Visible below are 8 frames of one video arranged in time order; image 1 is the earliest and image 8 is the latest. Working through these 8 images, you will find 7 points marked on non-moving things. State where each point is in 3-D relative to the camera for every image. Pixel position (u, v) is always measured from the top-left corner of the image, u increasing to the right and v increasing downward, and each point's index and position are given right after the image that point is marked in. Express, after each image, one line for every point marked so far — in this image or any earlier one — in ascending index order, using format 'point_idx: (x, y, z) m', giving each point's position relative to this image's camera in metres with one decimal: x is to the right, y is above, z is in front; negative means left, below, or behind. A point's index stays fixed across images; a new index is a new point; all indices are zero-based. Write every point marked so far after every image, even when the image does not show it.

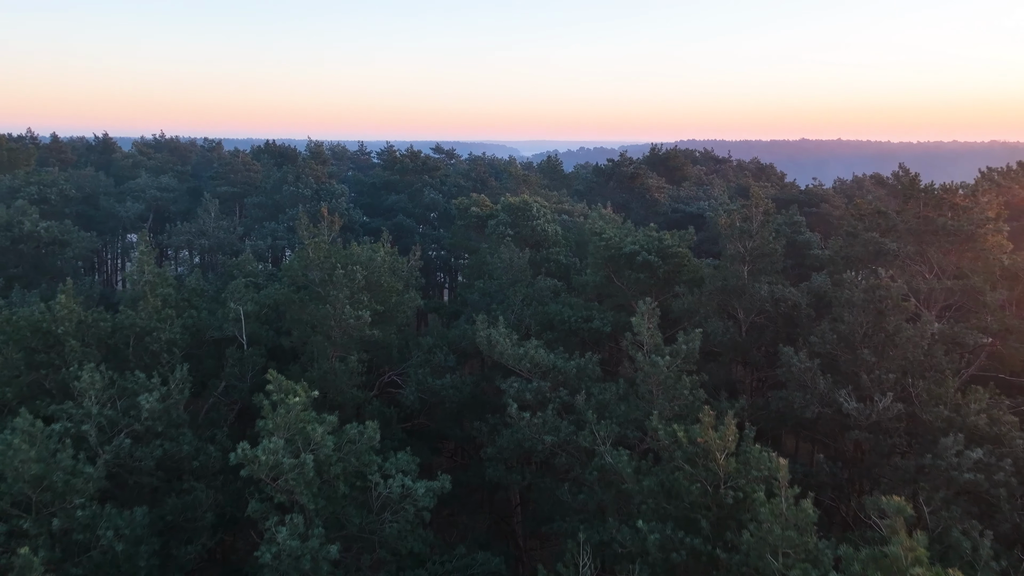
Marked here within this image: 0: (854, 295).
0: (+4.5, -0.1, +9.2) m
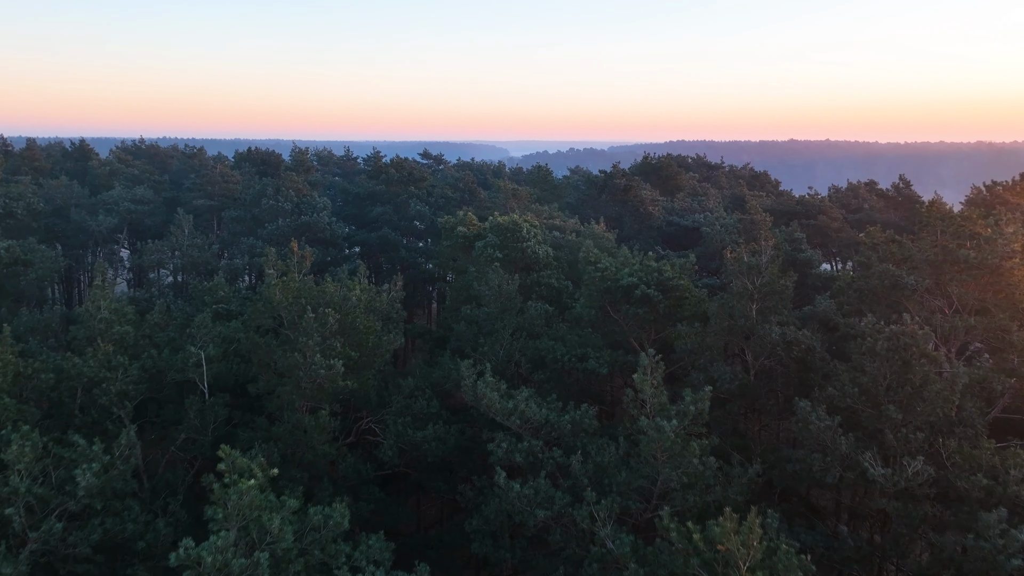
0: (+4.3, -0.7, +8.3) m
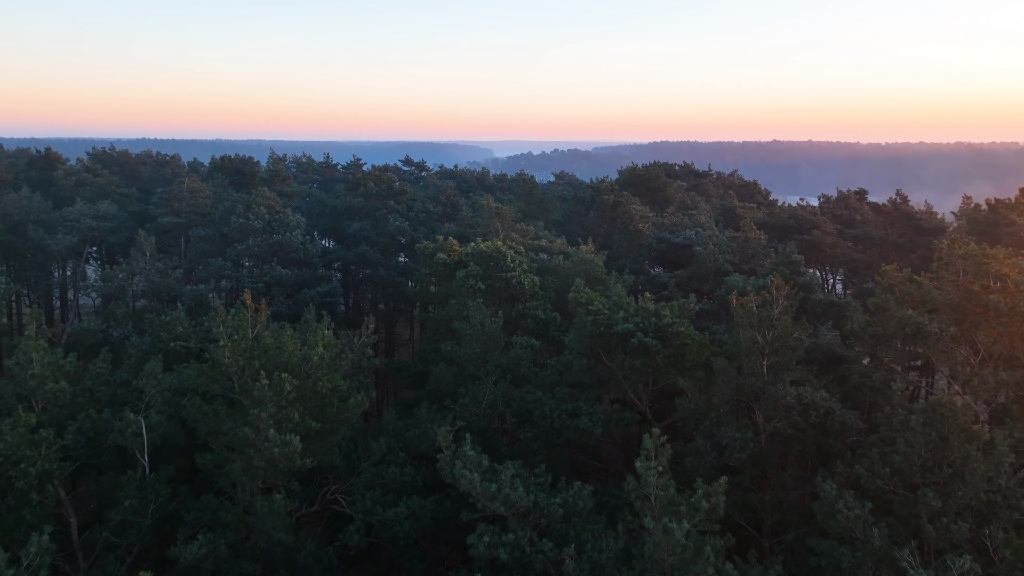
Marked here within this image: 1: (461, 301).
0: (+4.2, -1.3, +7.3) m
1: (-1.1, -0.3, +14.6) m
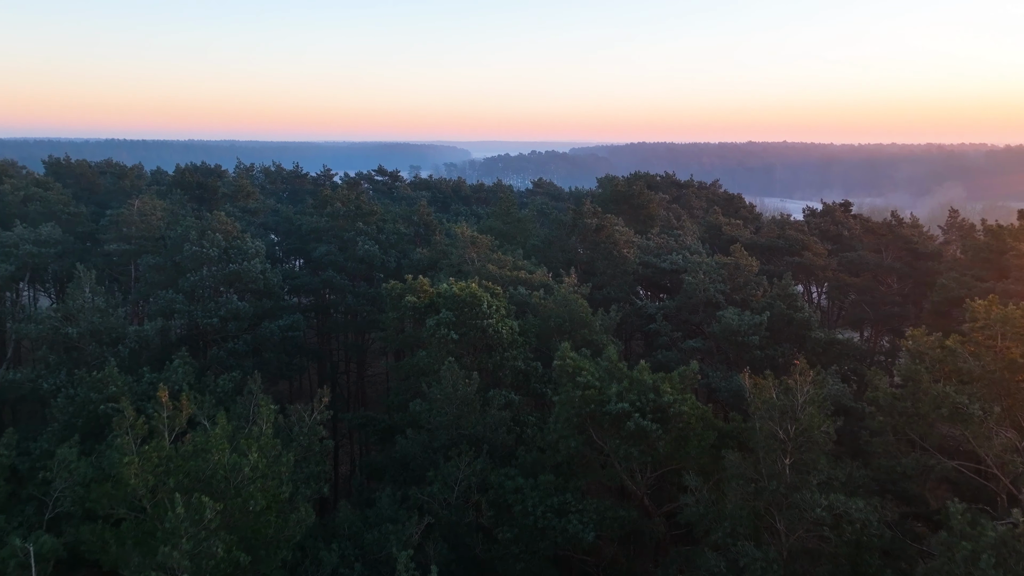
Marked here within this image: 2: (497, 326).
0: (+4.0, -2.2, +6.0) m
1: (-1.5, -1.2, +13.1) m
2: (-0.3, -0.7, +13.1) m
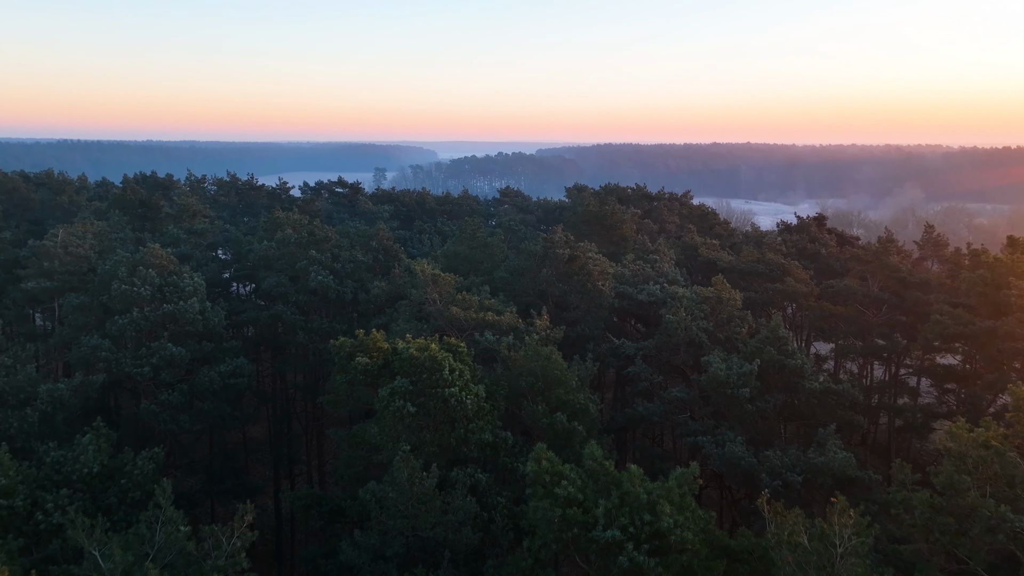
0: (+3.7, -3.2, +4.5) m
1: (-2.1, -2.3, +11.4) m
2: (-0.8, -1.8, +11.4) m
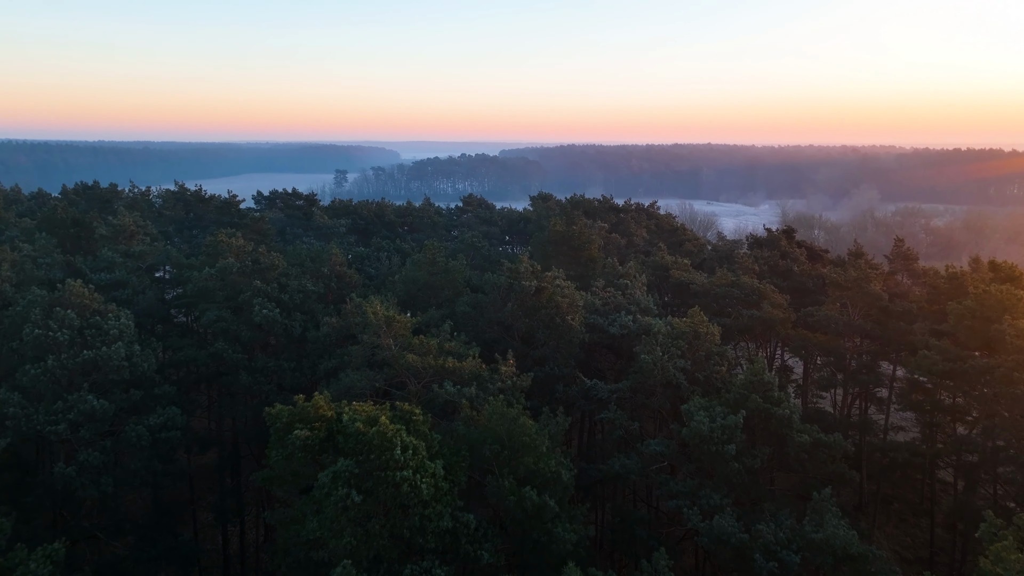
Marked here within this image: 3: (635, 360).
0: (+3.5, -4.1, +3.2) m
1: (-2.6, -3.2, +9.7) m
2: (-1.4, -2.7, +9.9) m
3: (+3.1, -1.9, +18.0) m
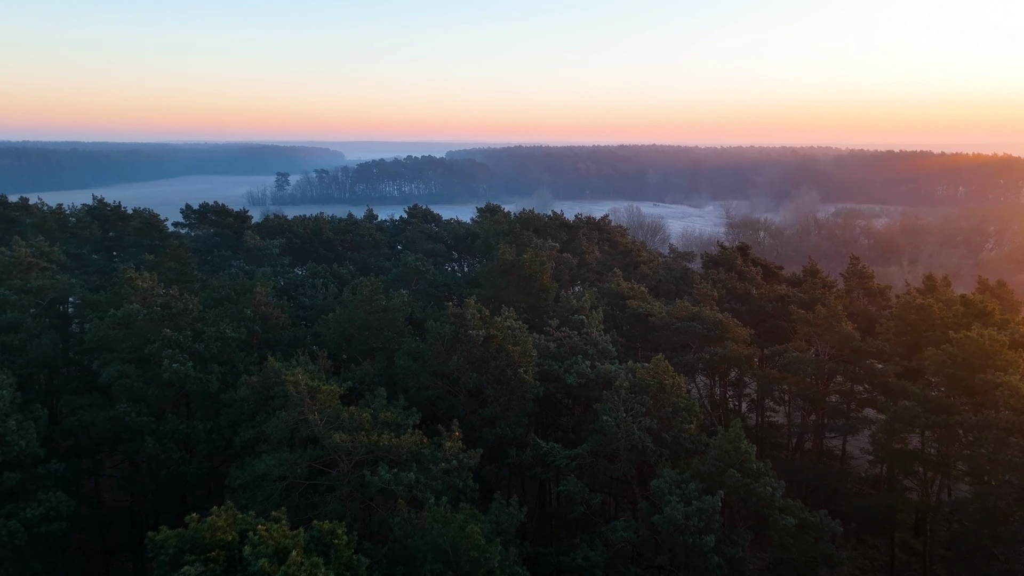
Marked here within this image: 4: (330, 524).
0: (+3.4, -5.2, +1.5) m
1: (-3.2, -4.4, +7.6) m
2: (-2.0, -3.9, +7.8) m
3: (+1.9, -3.0, +16.3) m
4: (-2.4, -3.2, +9.3) m
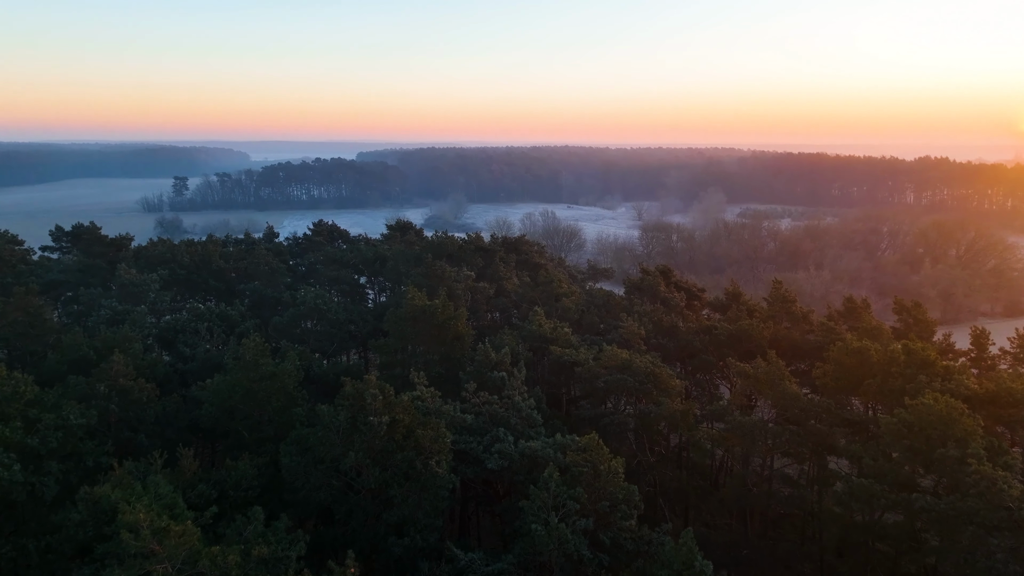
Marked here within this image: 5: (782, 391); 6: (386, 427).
0: (+3.5, -6.7, -0.5) m
1: (-3.8, -6.0, +4.7) m
2: (-2.7, -5.5, +5.1) m
3: (+0.2, -4.5, +13.9) m
4: (-3.3, -4.8, +6.5) m
5: (+6.8, -2.6, +17.7) m
6: (-2.5, -2.8, +14.0) m
